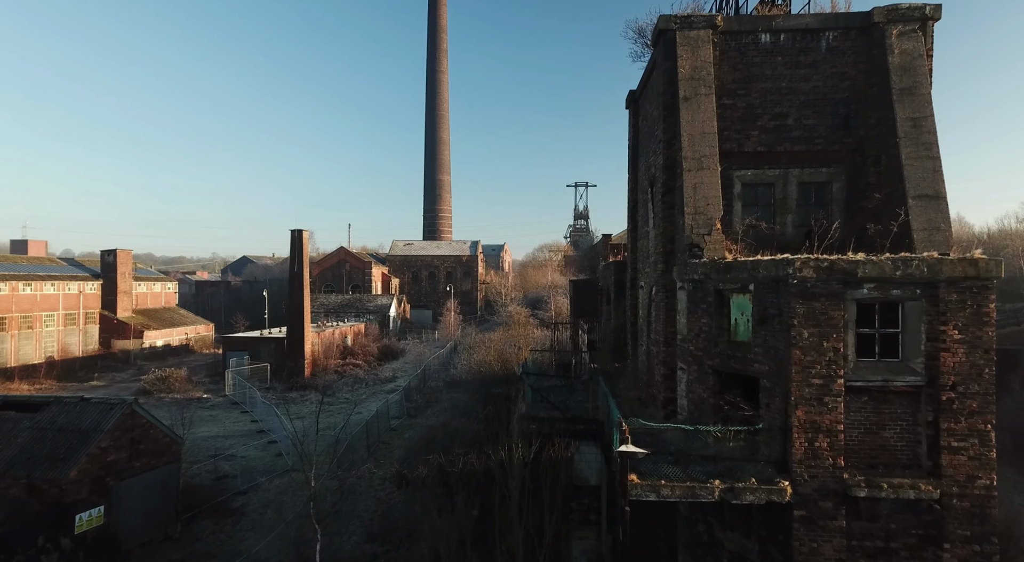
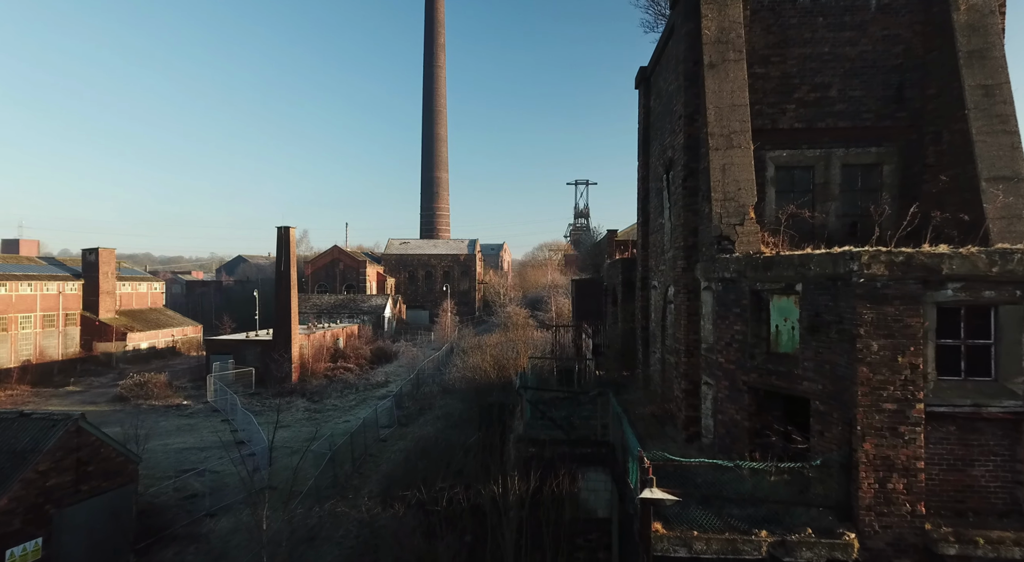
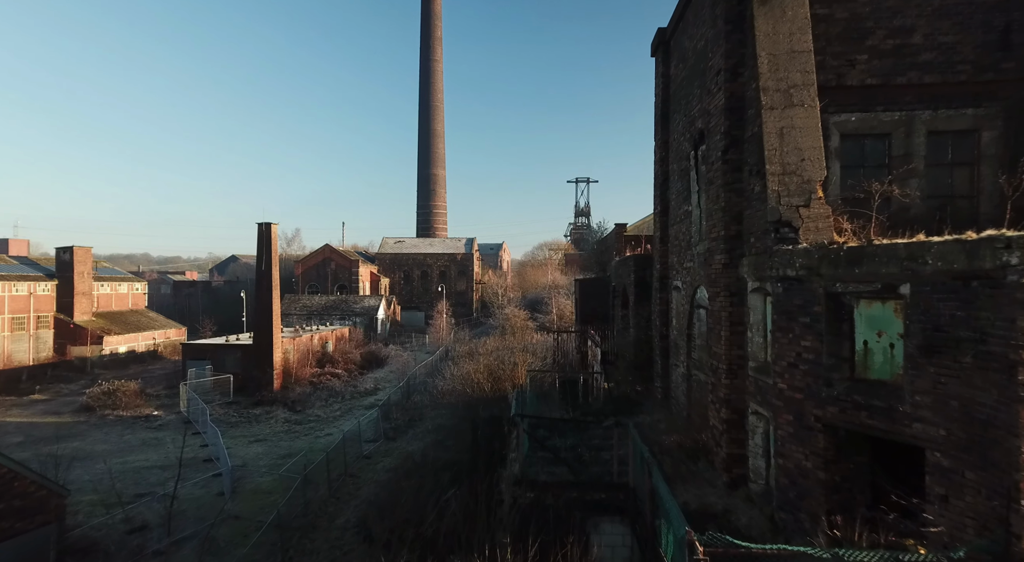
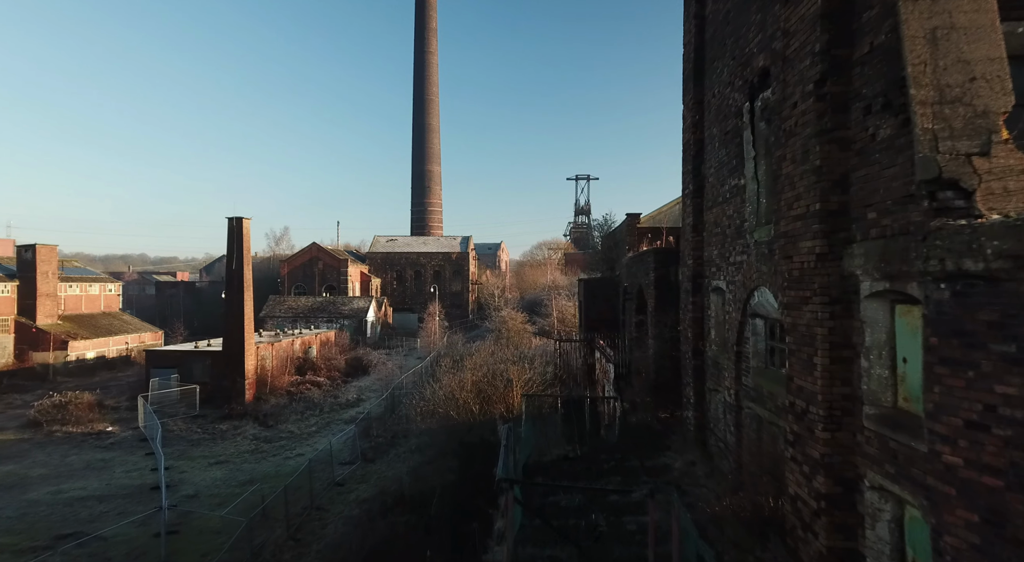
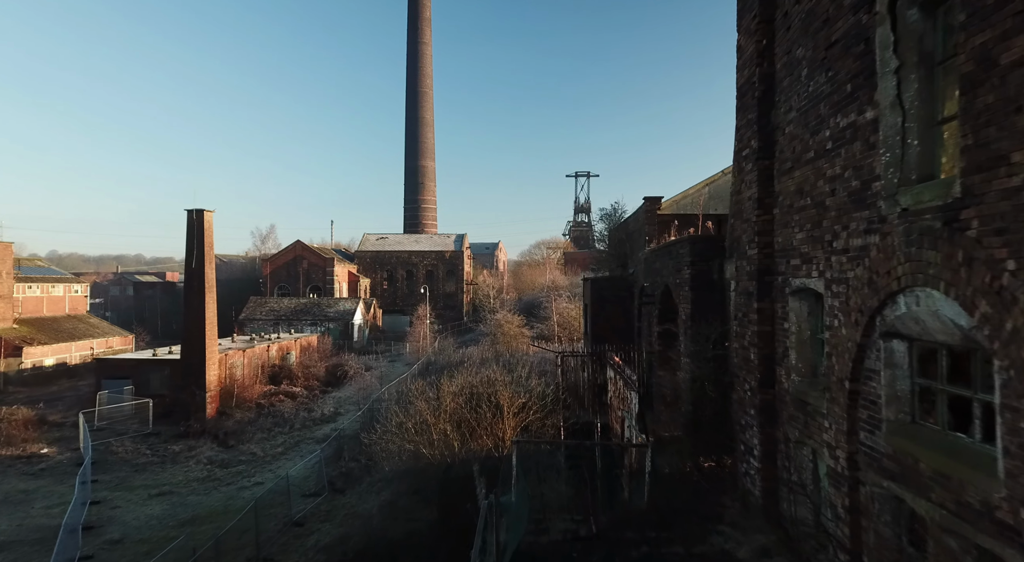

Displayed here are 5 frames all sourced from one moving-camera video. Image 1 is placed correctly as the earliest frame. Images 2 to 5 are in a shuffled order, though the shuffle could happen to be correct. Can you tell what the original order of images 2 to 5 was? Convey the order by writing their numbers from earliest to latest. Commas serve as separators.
2, 3, 4, 5
